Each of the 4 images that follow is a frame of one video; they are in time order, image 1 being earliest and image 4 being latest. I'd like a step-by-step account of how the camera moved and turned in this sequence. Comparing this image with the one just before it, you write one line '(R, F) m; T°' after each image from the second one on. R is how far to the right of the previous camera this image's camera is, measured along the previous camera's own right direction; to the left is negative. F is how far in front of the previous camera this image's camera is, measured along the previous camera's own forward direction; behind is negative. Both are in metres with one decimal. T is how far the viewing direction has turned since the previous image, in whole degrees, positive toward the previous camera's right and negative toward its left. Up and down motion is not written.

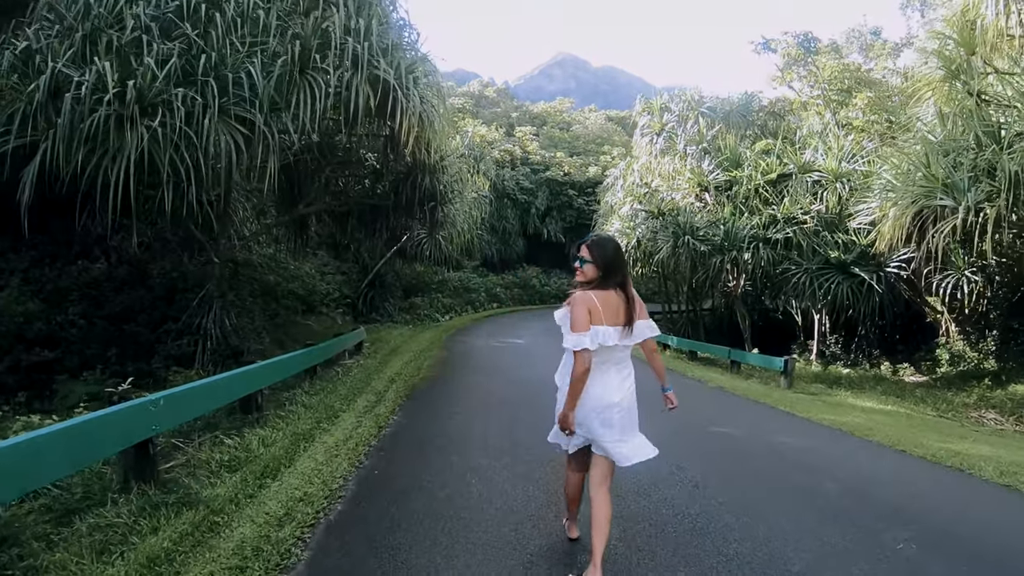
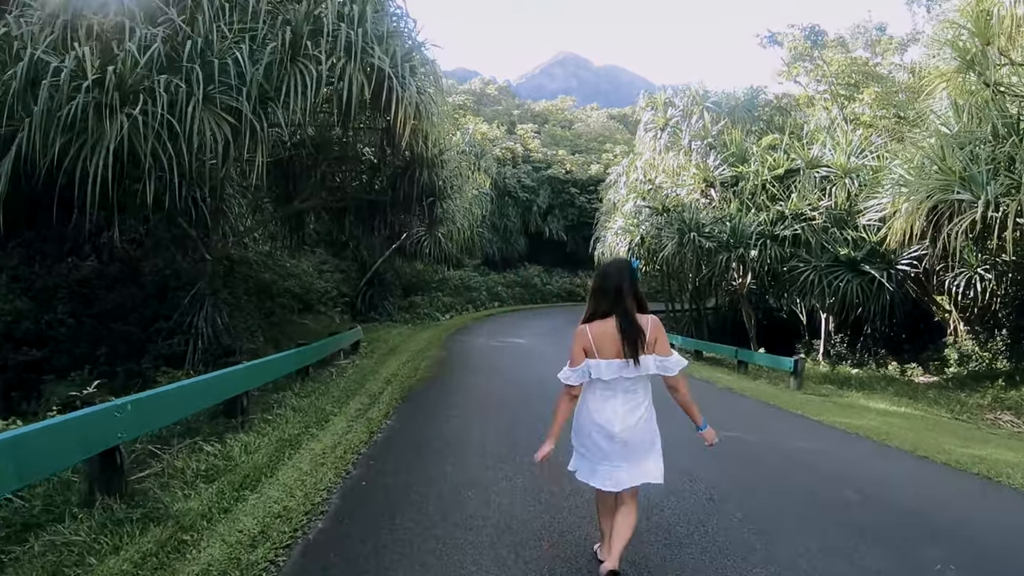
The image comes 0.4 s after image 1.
(0.0, +0.3) m; 0°
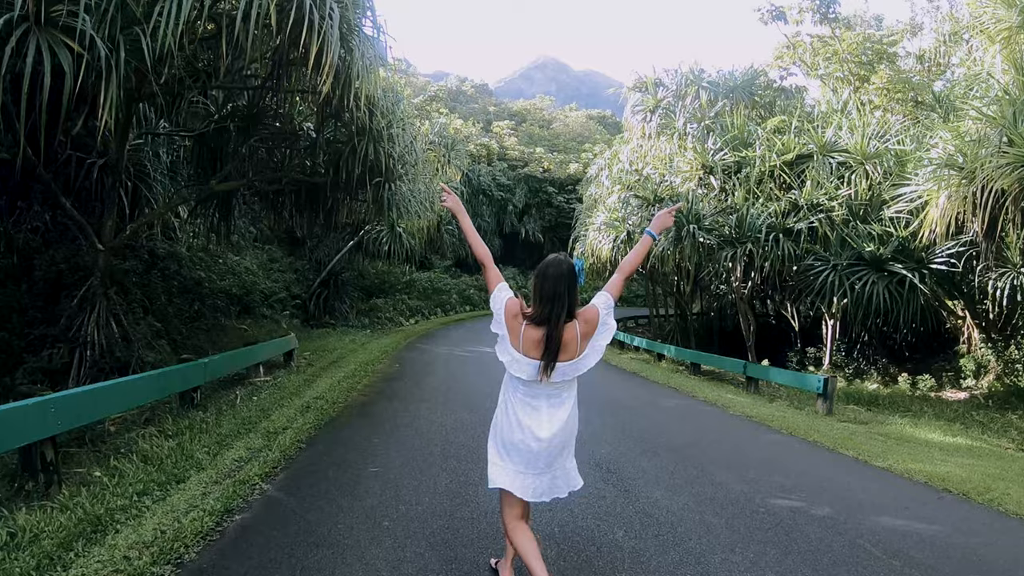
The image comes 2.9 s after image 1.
(+0.1, +2.0) m; +2°
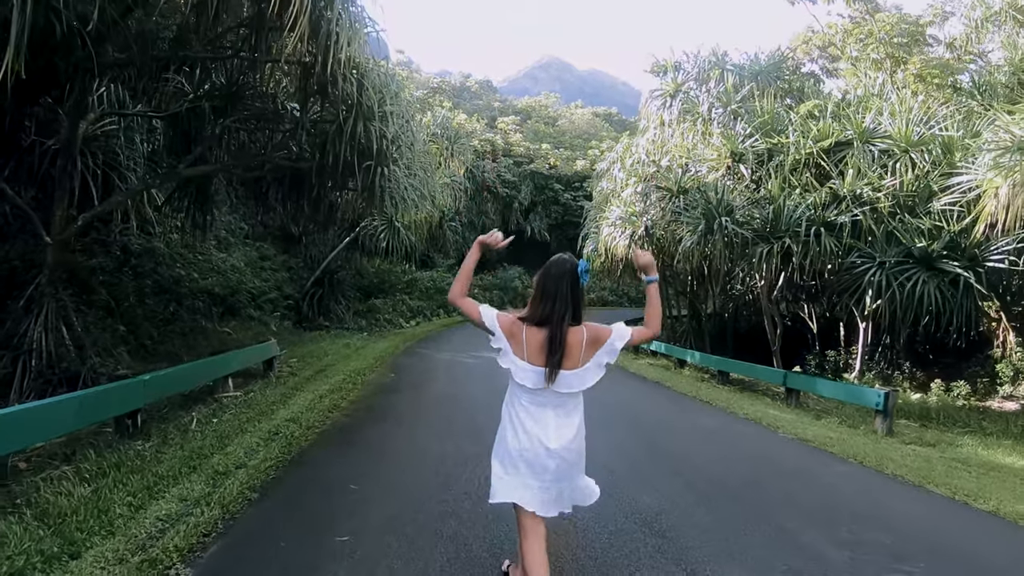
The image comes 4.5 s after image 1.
(-0.1, +1.1) m; 0°
